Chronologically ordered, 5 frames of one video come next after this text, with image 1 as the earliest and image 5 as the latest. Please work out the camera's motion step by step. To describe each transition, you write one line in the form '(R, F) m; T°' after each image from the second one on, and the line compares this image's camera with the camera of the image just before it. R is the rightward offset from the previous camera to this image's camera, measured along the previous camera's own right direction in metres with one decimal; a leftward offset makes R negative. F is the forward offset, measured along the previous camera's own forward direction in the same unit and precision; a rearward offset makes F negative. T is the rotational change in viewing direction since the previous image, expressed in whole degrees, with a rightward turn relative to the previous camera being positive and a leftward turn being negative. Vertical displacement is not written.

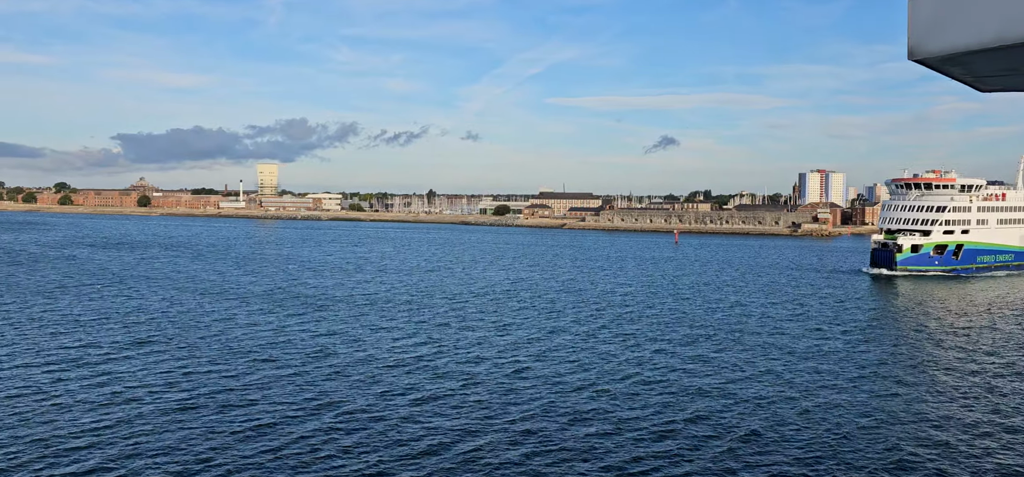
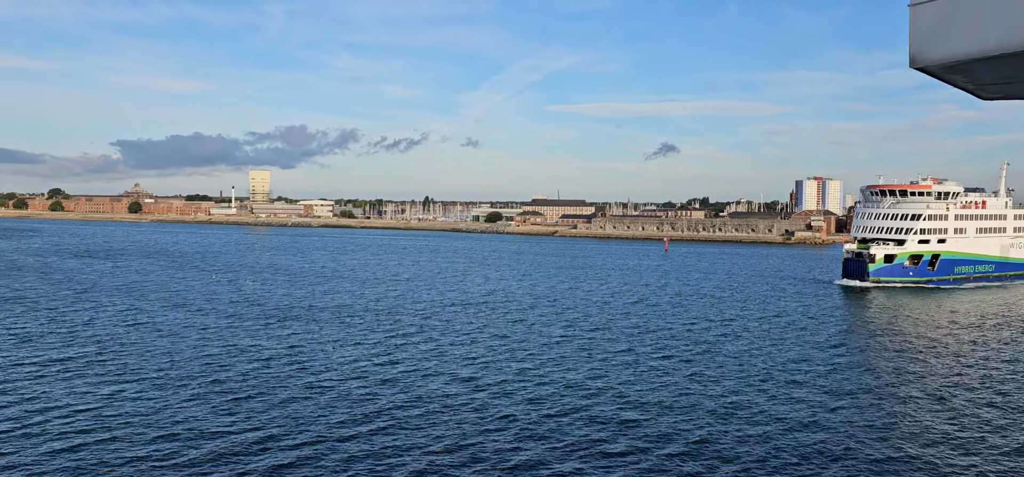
(+1.3, +1.0) m; 0°
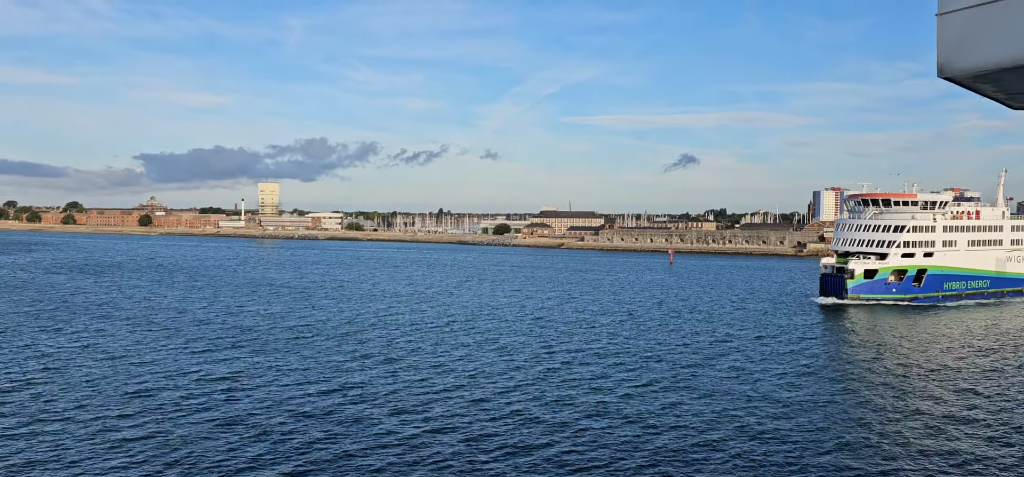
(+2.0, +1.4) m; -2°
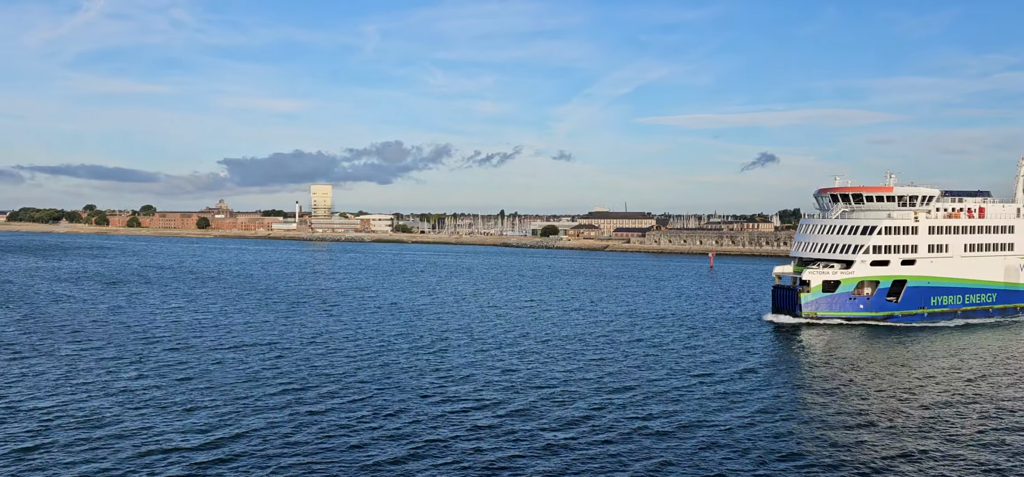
(+4.4, +3.1) m; -6°
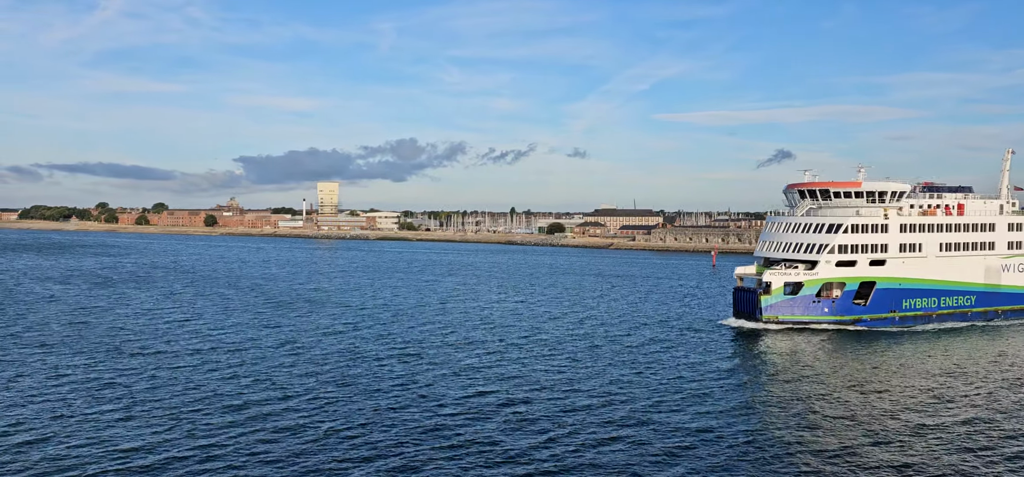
(+1.5, +0.9) m; -1°
